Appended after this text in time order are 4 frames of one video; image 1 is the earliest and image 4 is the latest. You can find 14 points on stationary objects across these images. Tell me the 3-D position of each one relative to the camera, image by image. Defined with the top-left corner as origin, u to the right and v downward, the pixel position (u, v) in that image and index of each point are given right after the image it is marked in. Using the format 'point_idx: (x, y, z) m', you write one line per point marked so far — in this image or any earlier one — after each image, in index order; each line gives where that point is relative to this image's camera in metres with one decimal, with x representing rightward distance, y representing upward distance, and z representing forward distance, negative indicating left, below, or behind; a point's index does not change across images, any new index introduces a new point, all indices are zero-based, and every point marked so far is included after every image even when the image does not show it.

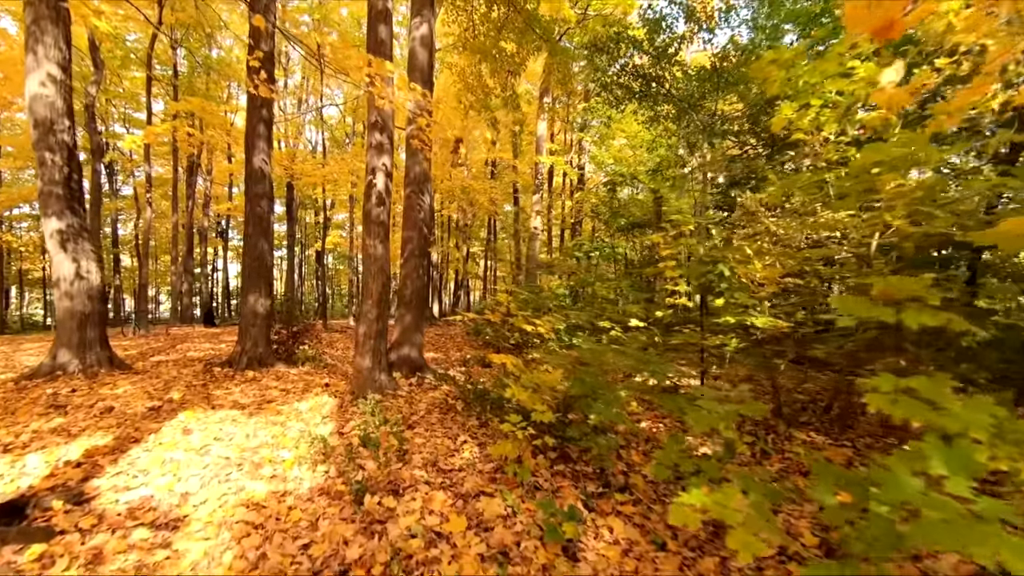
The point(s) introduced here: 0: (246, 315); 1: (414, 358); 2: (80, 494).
0: (-4.3, -0.4, +8.4) m
1: (-1.4, -1.0, +7.5) m
2: (-2.7, -1.3, +3.3) m
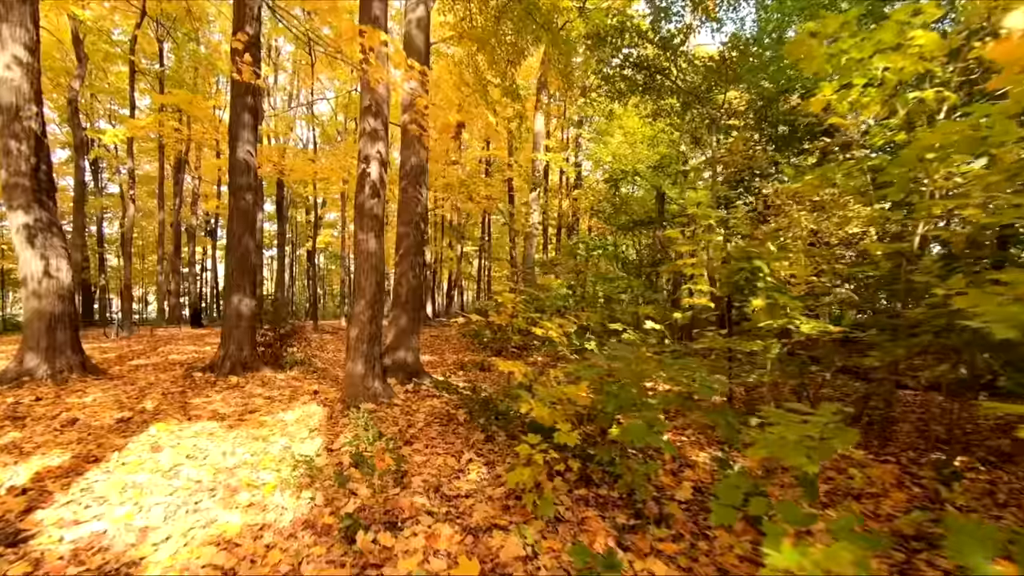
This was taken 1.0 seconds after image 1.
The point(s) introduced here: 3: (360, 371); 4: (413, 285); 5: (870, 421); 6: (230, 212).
0: (-4.2, -0.4, +7.9) m
1: (-1.4, -1.0, +7.0) m
2: (-2.6, -1.3, +2.8) m
3: (-1.6, -0.9, +5.7) m
4: (-1.3, 0.0, +7.1) m
5: (+3.4, -1.3, +5.0) m
6: (-4.3, +1.2, +8.1) m
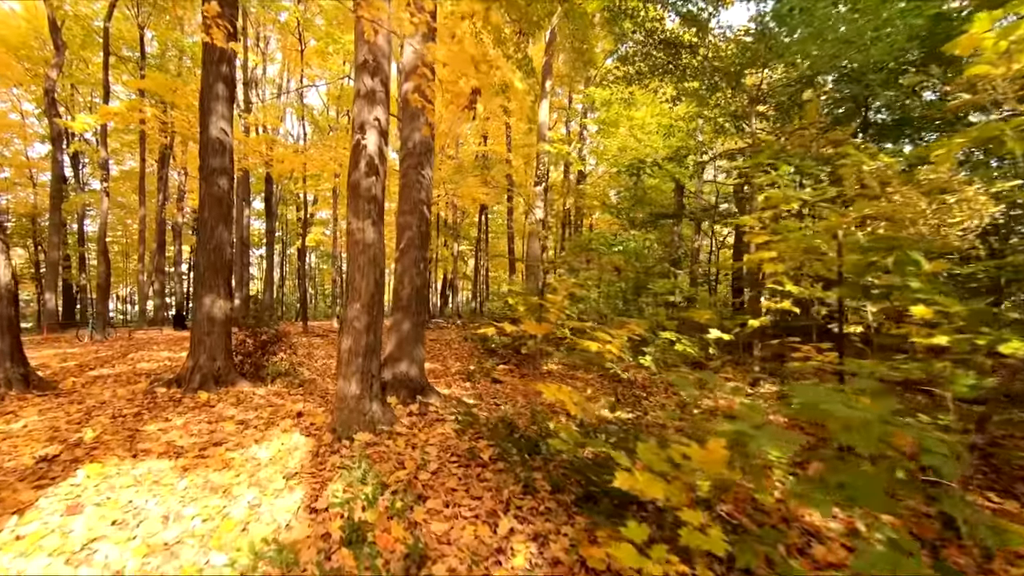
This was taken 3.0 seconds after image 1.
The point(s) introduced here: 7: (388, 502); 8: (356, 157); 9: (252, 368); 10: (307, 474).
0: (-4.0, -0.4, +6.7) m
1: (-1.1, -1.0, +5.8) m
2: (-2.3, -1.3, +1.6) m
3: (-1.4, -0.9, +4.5) m
4: (-1.1, 0.0, +6.0) m
5: (+3.7, -1.3, +4.0) m
6: (-4.1, +1.2, +6.9) m
7: (-0.7, -1.2, +3.0) m
8: (-1.4, +1.1, +4.6) m
9: (-3.7, -1.1, +7.5) m
10: (-1.4, -1.3, +3.6) m
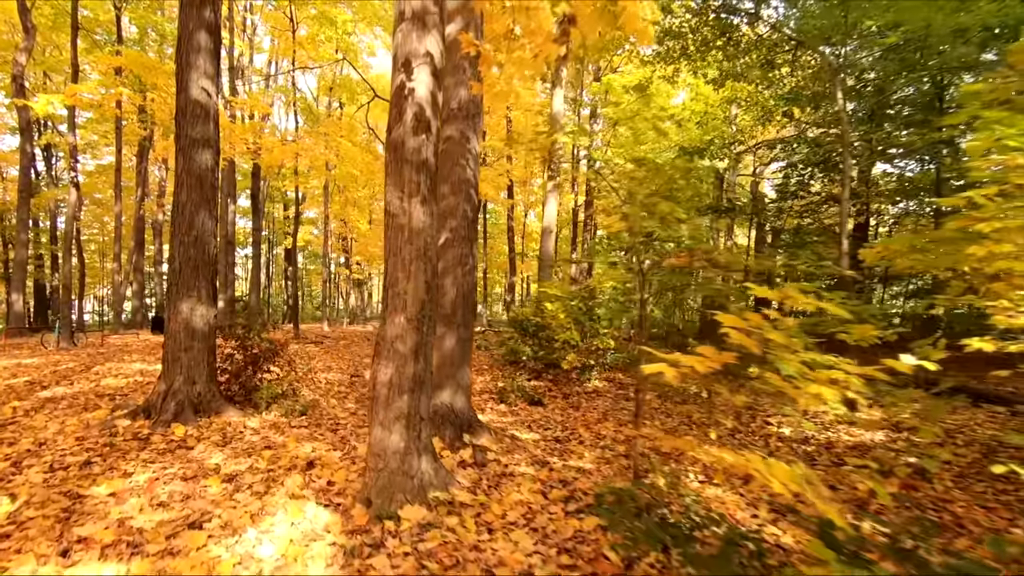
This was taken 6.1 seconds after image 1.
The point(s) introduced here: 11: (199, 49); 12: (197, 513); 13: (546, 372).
0: (-3.4, -0.5, +5.3) m
1: (-0.5, -1.0, +4.5) m
2: (-1.6, -1.3, +0.2) m
3: (-0.7, -0.9, +3.1) m
4: (-0.4, 0.0, +4.6) m
5: (+4.4, -1.3, +2.7) m
6: (-3.5, +1.2, +5.5) m
7: (0.0, -1.2, +1.6) m
8: (-0.7, +1.1, +3.2) m
9: (-3.1, -1.2, +6.0) m
10: (-0.7, -1.3, +2.2) m
11: (-3.2, +2.5, +5.4) m
12: (-1.9, -1.3, +3.1) m
13: (+0.6, -1.4, +8.4) m
